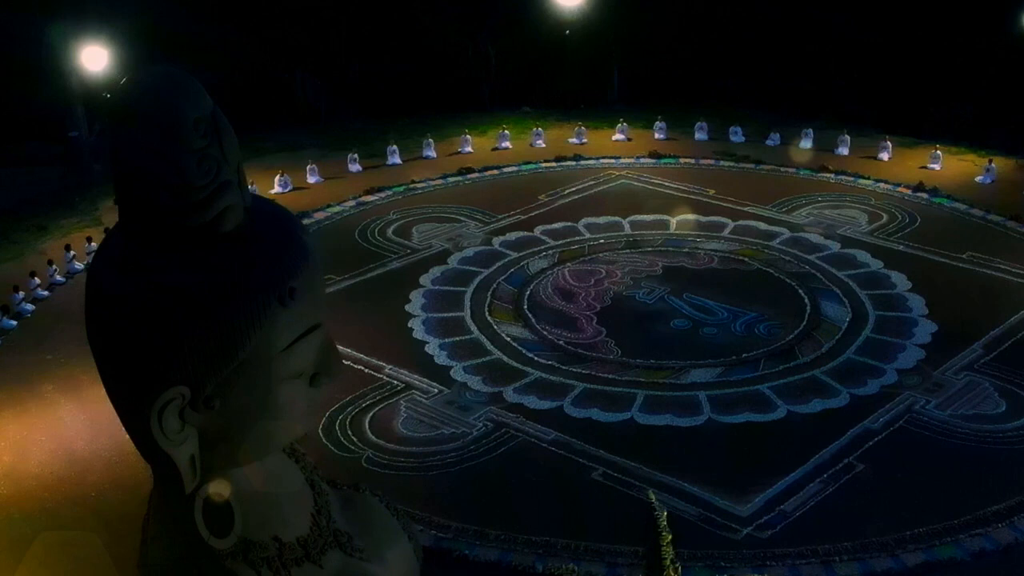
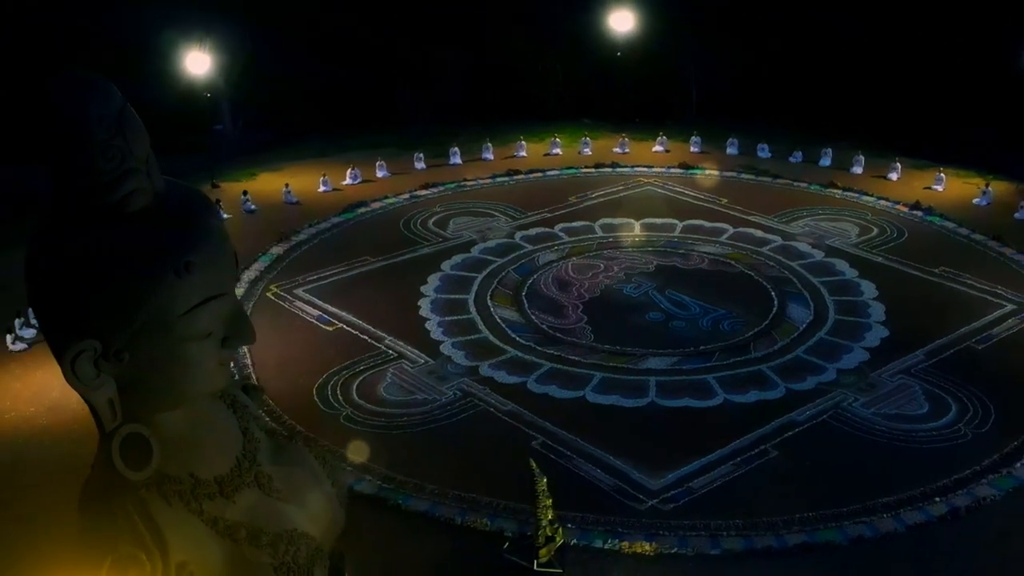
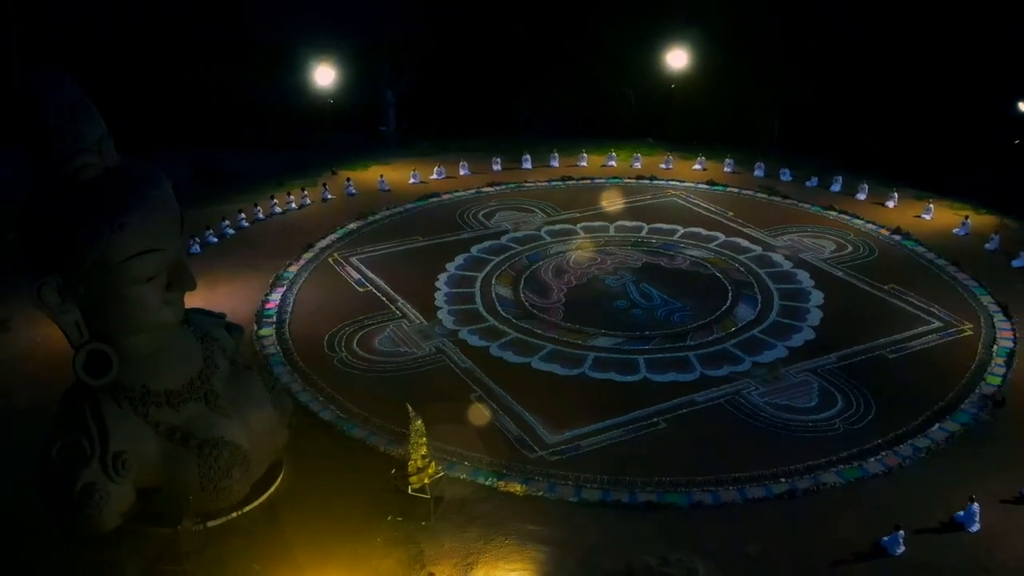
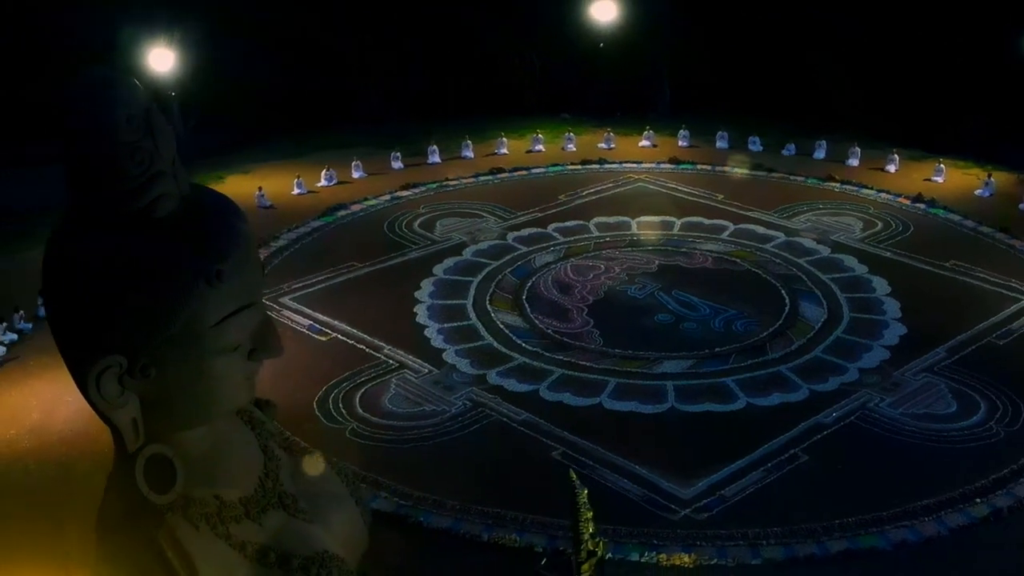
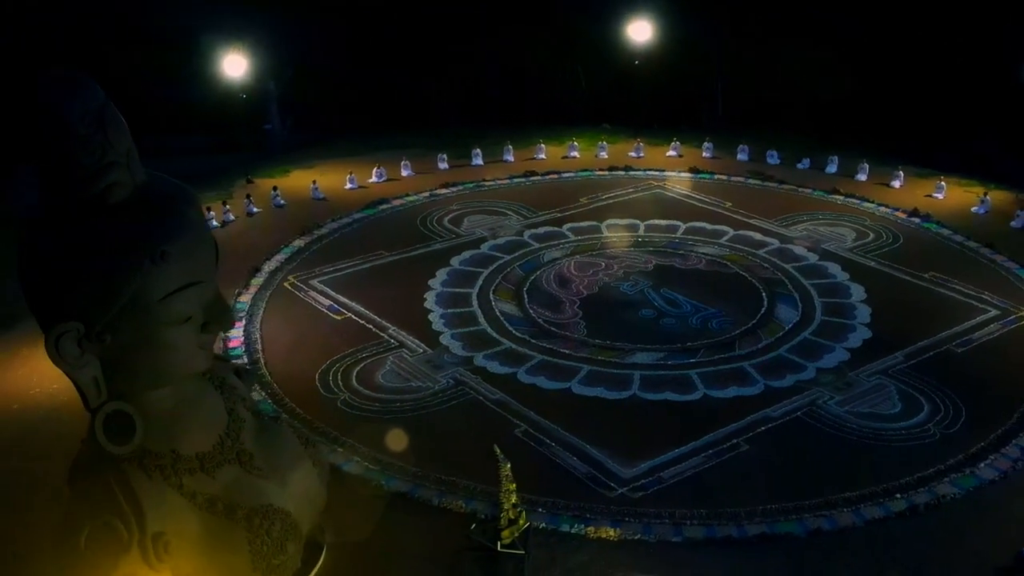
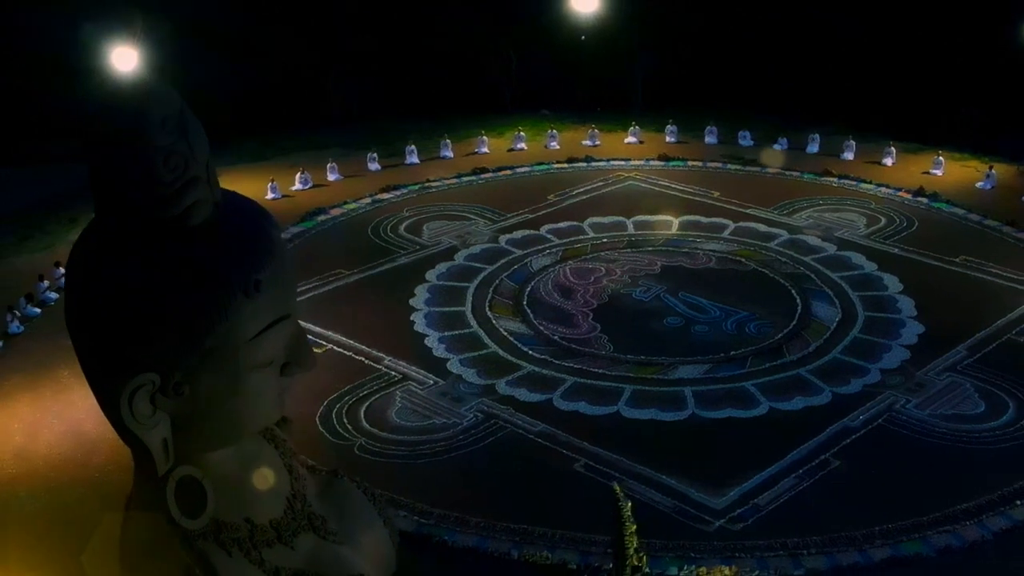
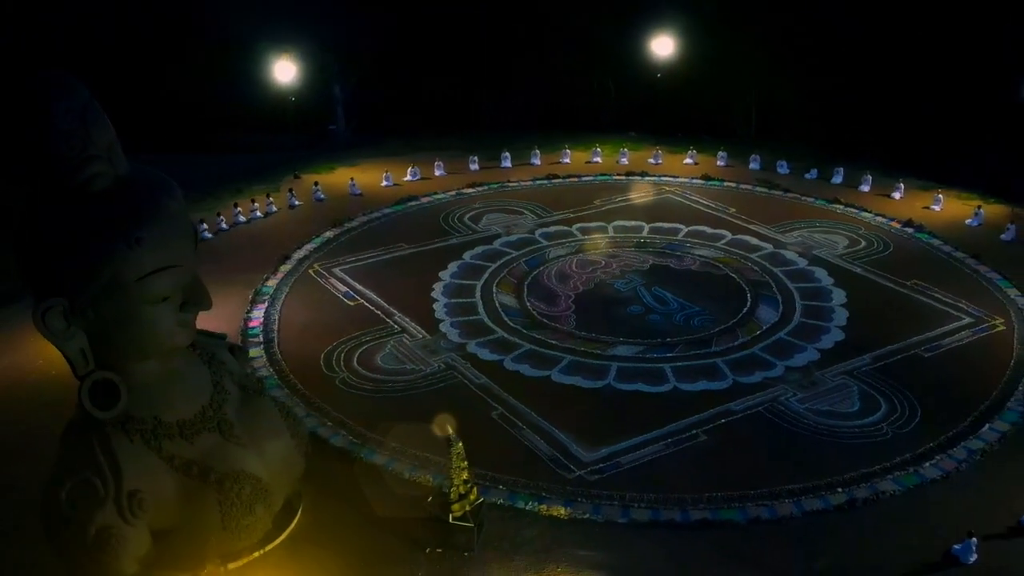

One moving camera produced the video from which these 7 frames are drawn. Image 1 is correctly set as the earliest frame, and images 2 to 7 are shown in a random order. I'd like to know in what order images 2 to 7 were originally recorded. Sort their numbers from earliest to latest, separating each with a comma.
6, 4, 2, 5, 7, 3
